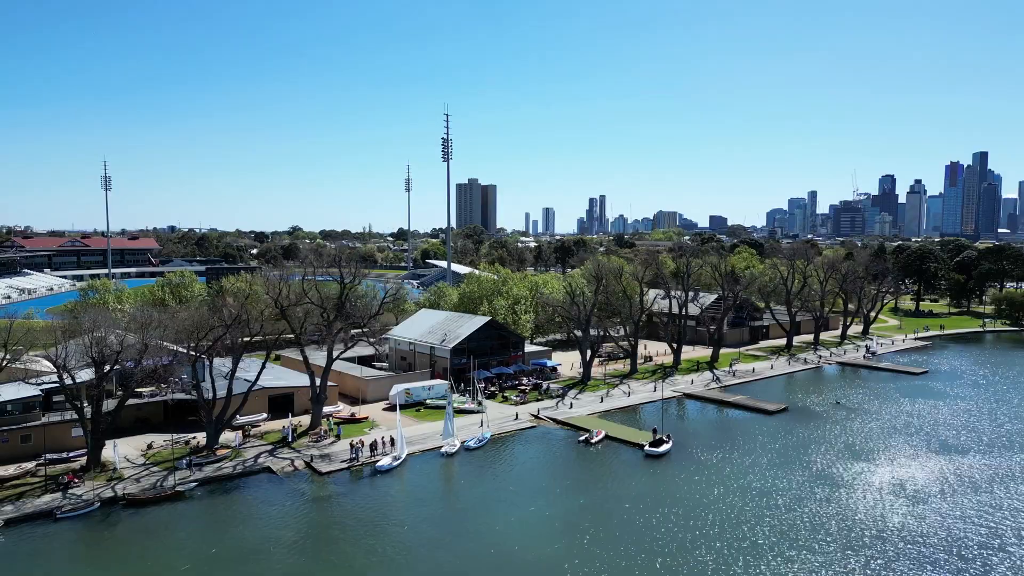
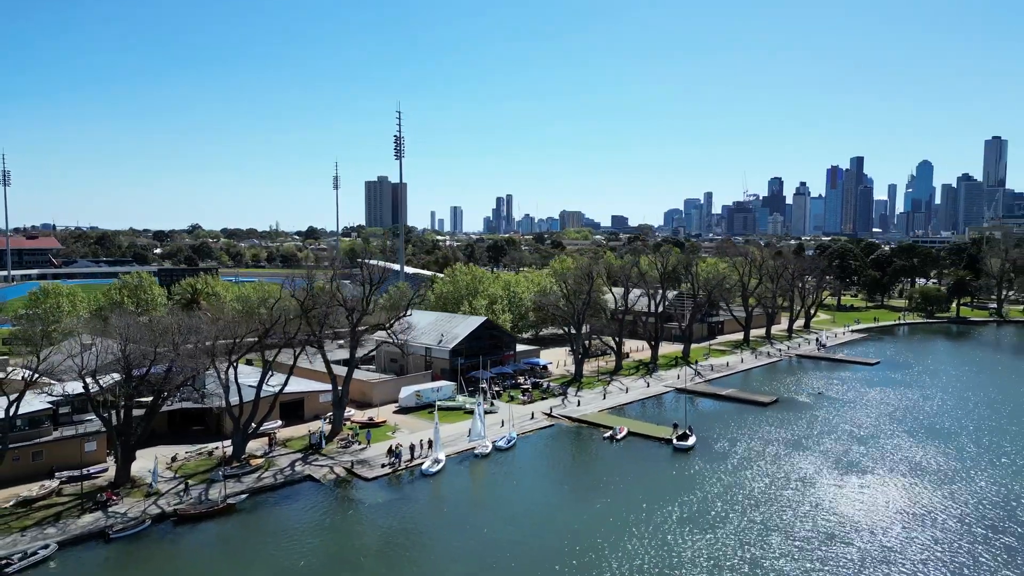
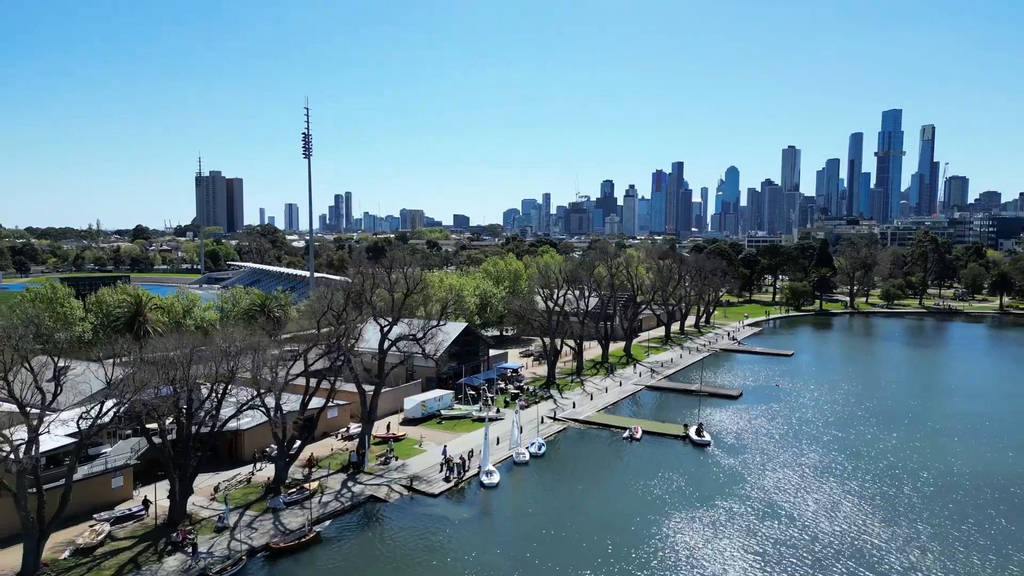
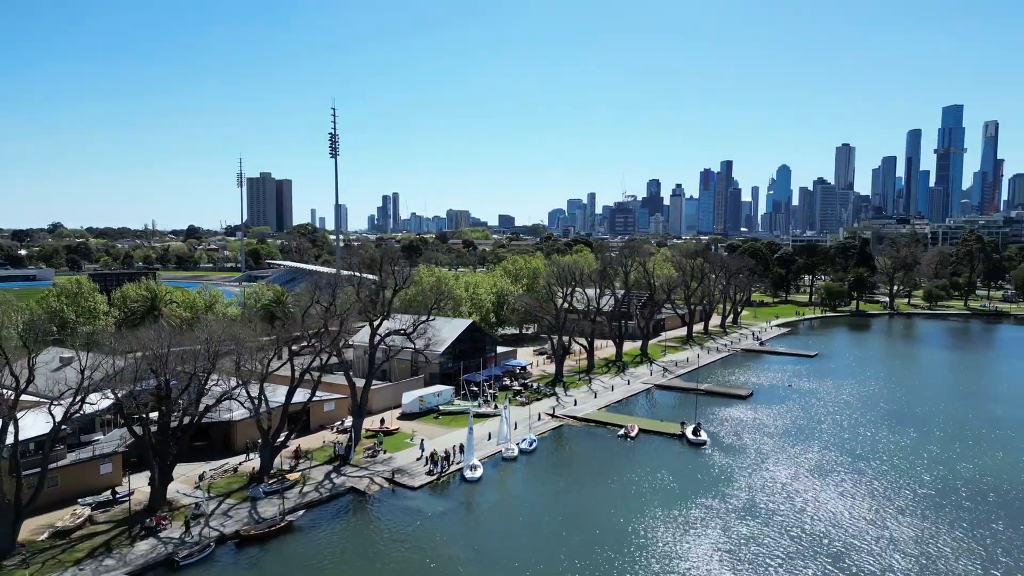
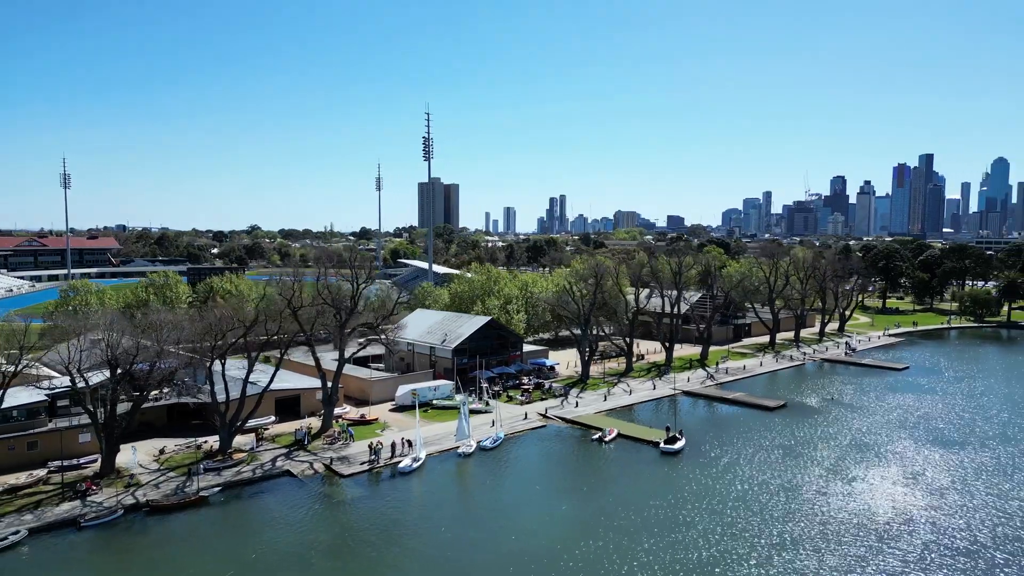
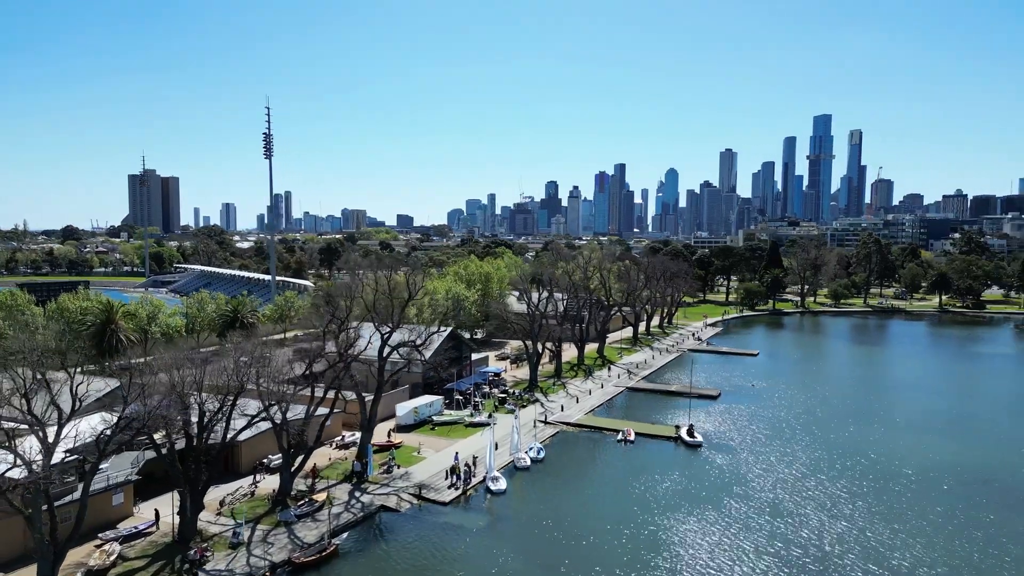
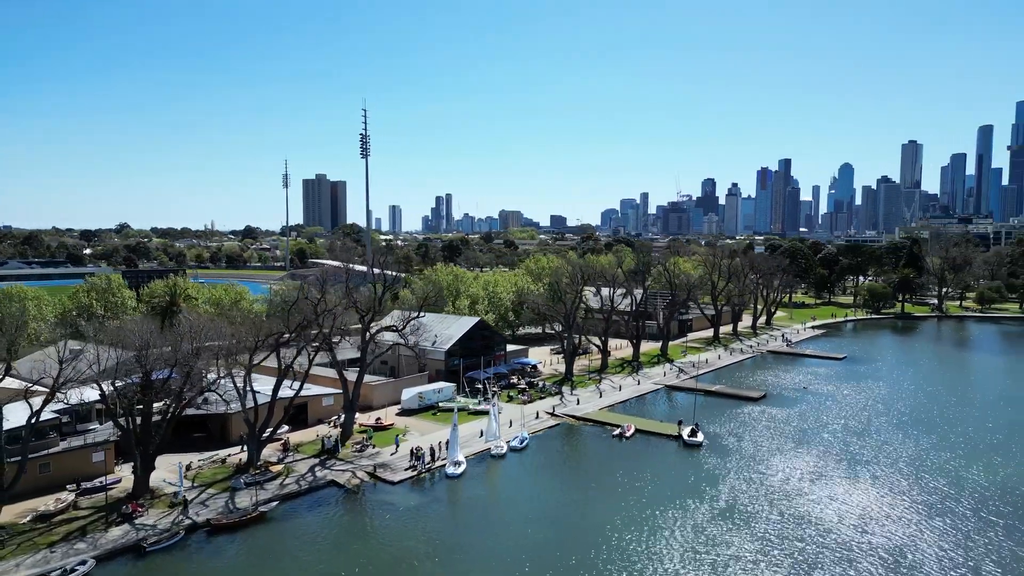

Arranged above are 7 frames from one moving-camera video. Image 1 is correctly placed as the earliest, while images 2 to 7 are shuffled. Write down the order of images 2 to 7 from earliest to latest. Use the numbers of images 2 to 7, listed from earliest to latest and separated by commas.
5, 2, 7, 4, 3, 6
